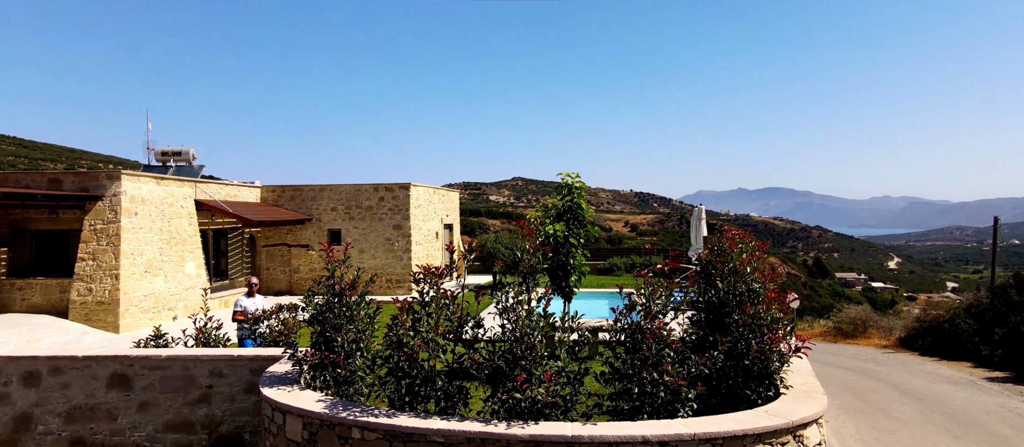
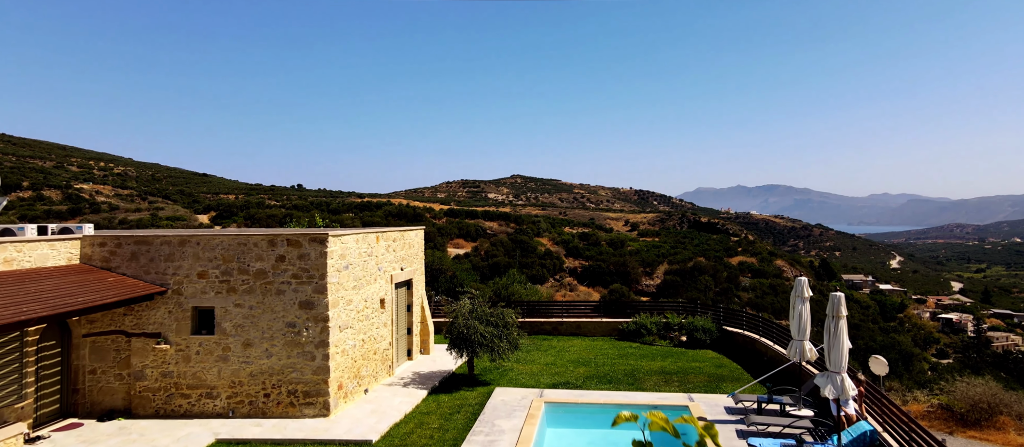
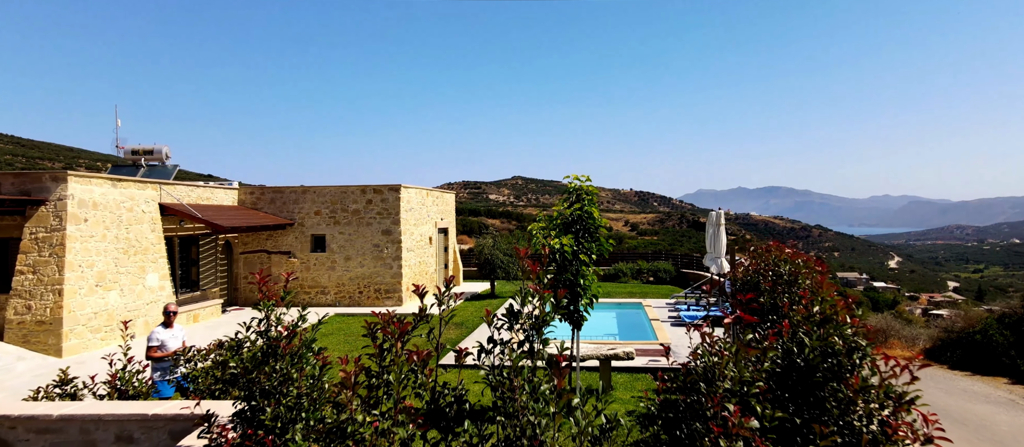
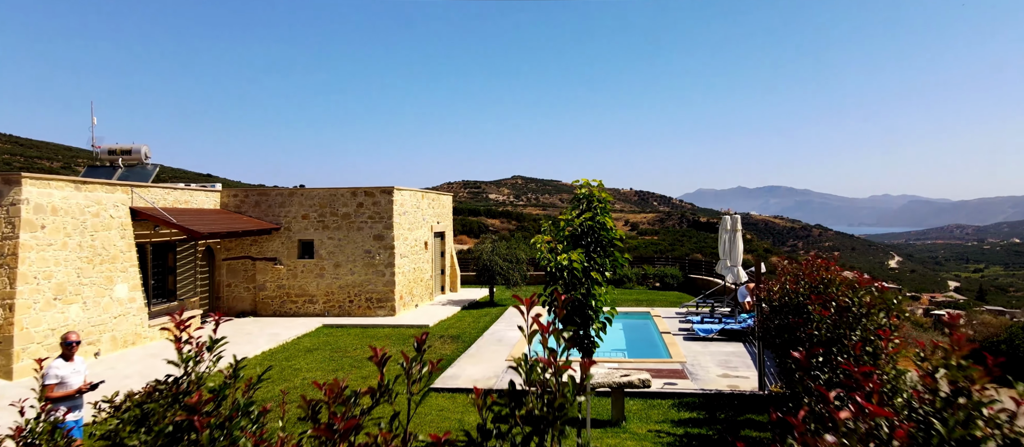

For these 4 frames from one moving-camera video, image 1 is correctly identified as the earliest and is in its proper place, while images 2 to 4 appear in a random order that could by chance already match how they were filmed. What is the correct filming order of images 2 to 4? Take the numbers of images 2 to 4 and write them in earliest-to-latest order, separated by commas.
3, 4, 2
